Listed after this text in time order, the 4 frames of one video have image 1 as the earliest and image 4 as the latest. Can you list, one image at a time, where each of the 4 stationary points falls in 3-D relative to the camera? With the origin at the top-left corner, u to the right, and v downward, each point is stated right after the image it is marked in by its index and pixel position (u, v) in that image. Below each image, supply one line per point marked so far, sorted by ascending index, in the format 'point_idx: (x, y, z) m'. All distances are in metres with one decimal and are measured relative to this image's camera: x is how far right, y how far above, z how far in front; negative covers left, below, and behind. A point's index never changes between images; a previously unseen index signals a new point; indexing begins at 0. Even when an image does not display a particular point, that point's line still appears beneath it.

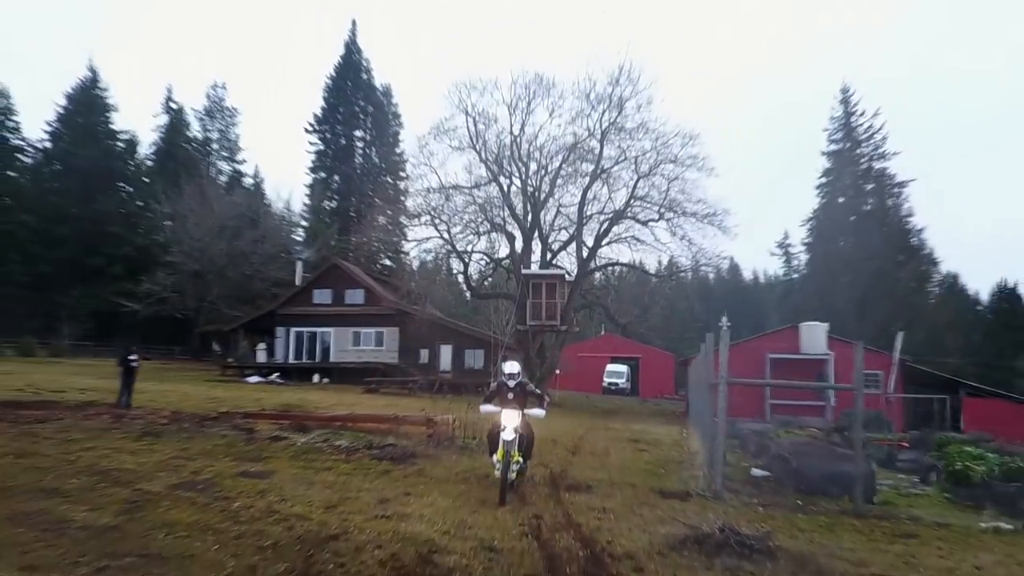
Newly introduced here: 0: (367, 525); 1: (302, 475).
0: (-1.3, -2.1, +6.3) m
1: (-2.4, -2.2, +8.0) m
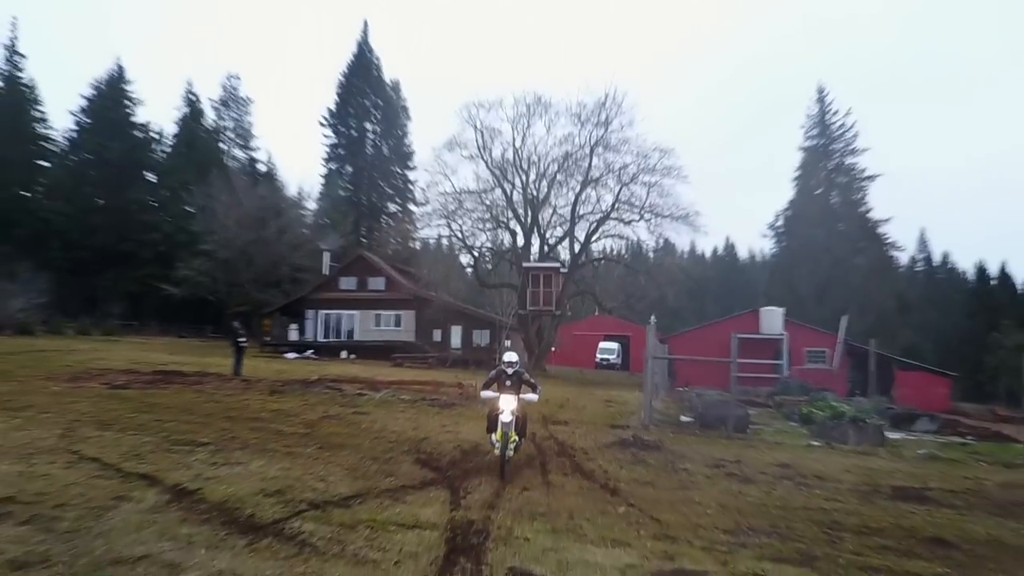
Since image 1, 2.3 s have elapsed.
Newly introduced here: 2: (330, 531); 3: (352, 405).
0: (-1.2, -2.4, +11.1) m
1: (-2.3, -2.4, +12.8) m
2: (-1.5, -2.1, +5.7) m
3: (-3.2, -2.3, +13.3) m
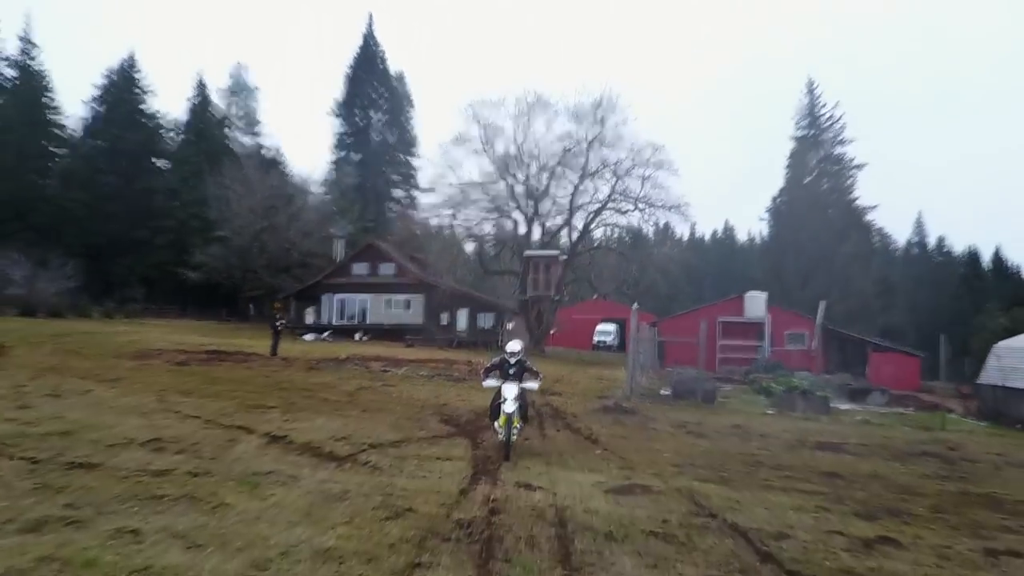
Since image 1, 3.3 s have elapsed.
0: (-1.1, -2.2, +13.4) m
1: (-2.2, -2.2, +15.2) m
2: (-1.5, -2.1, +8.0) m
3: (-3.1, -2.1, +15.7) m
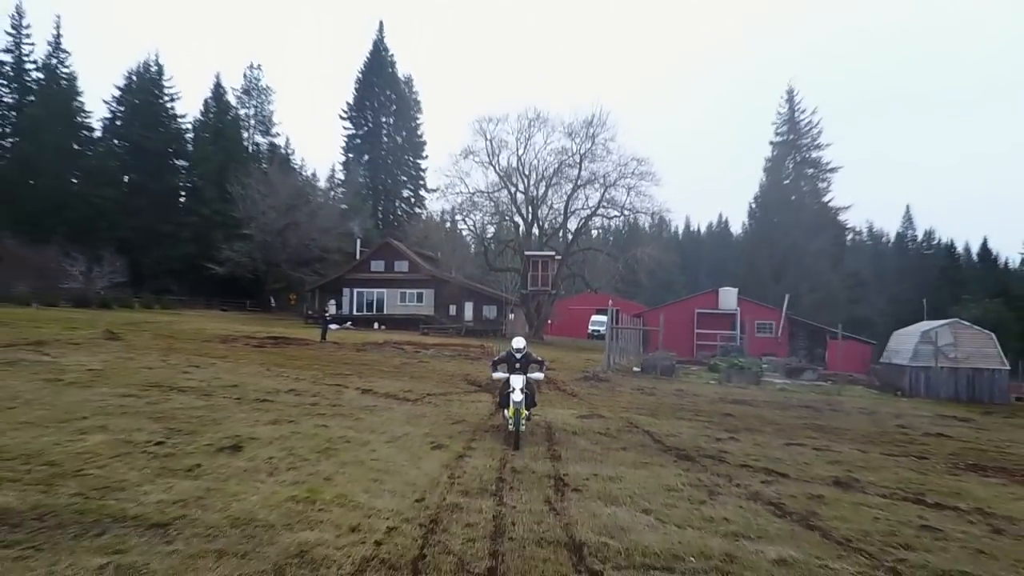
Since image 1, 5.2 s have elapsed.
0: (-1.0, -2.3, +18.1) m
1: (-2.1, -2.2, +19.9) m
2: (-1.3, -2.2, +12.7) m
3: (-3.0, -2.1, +20.4) m
